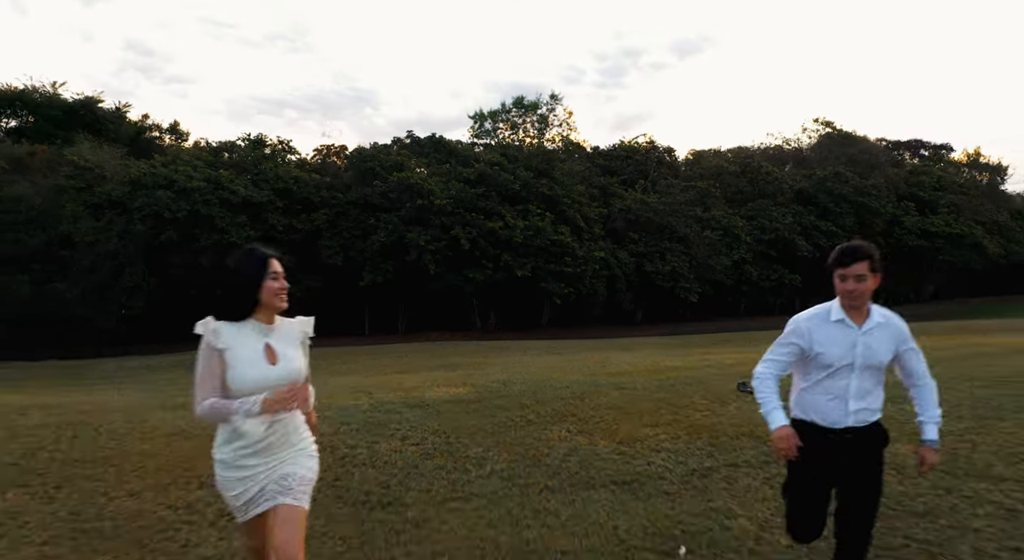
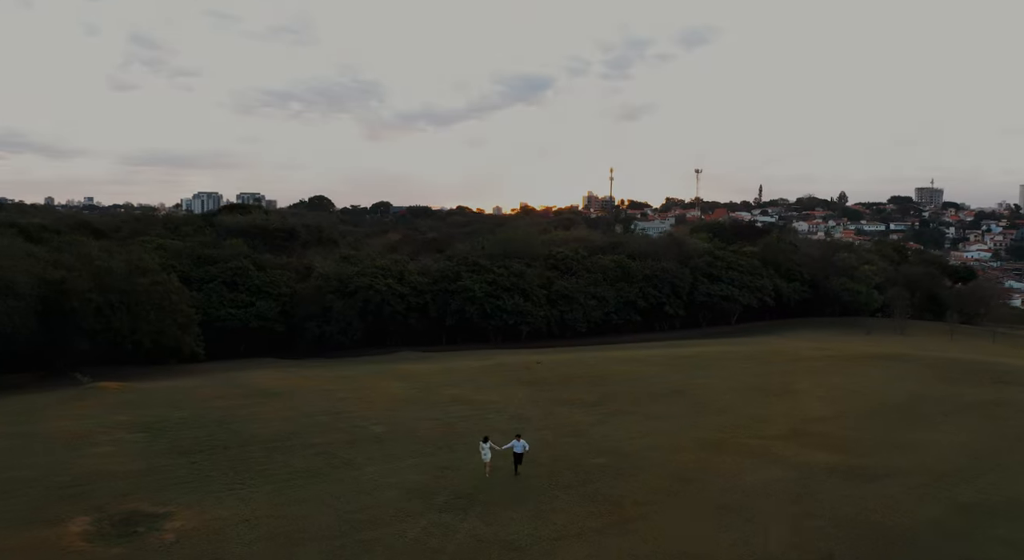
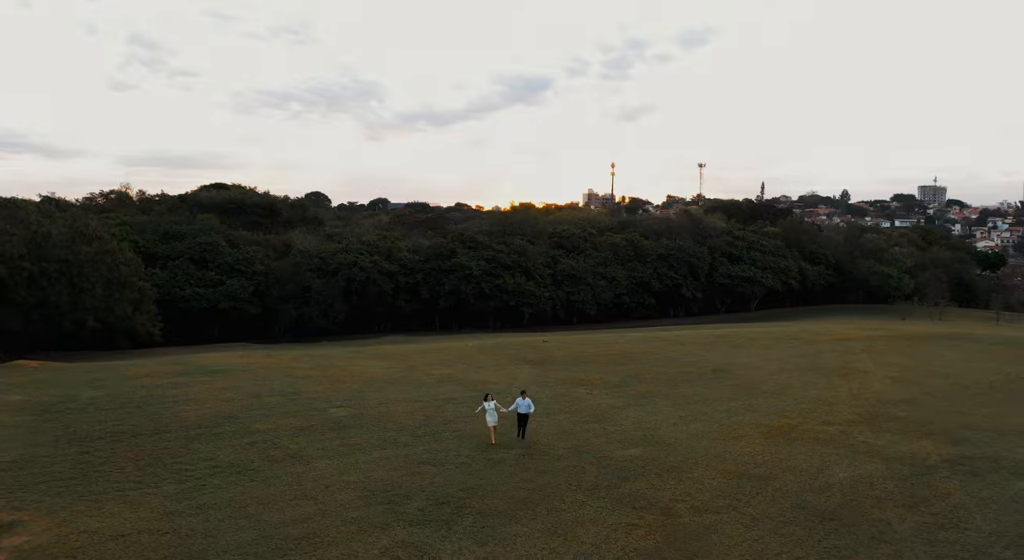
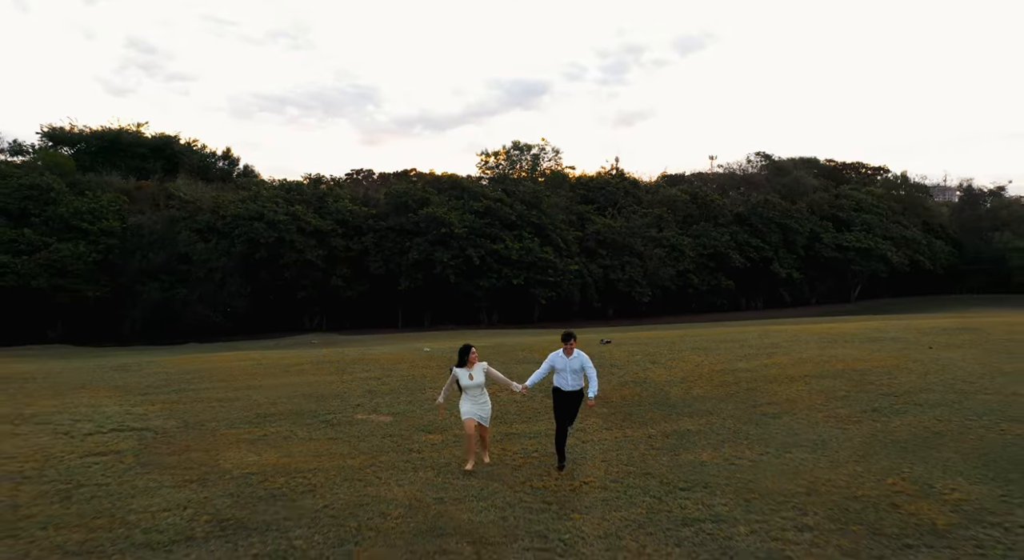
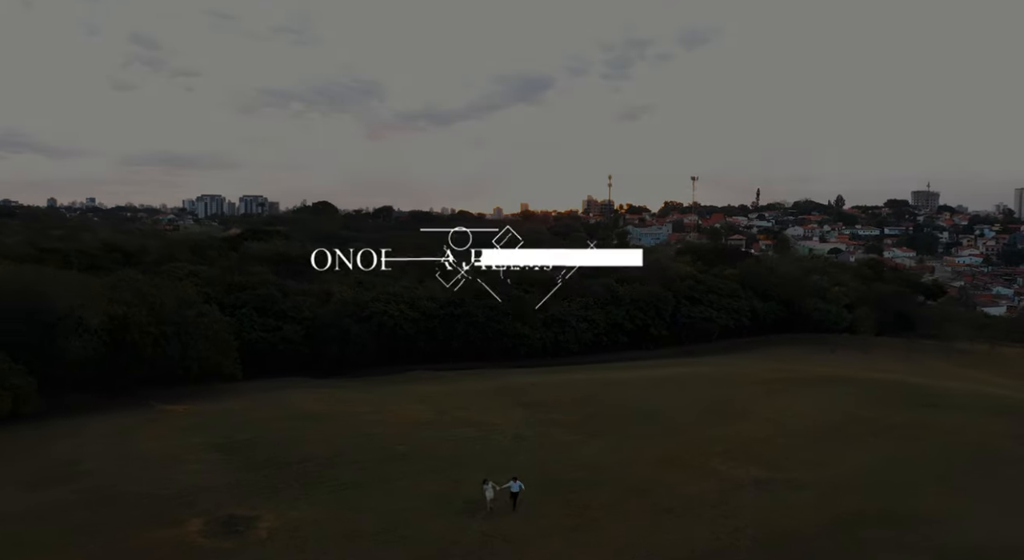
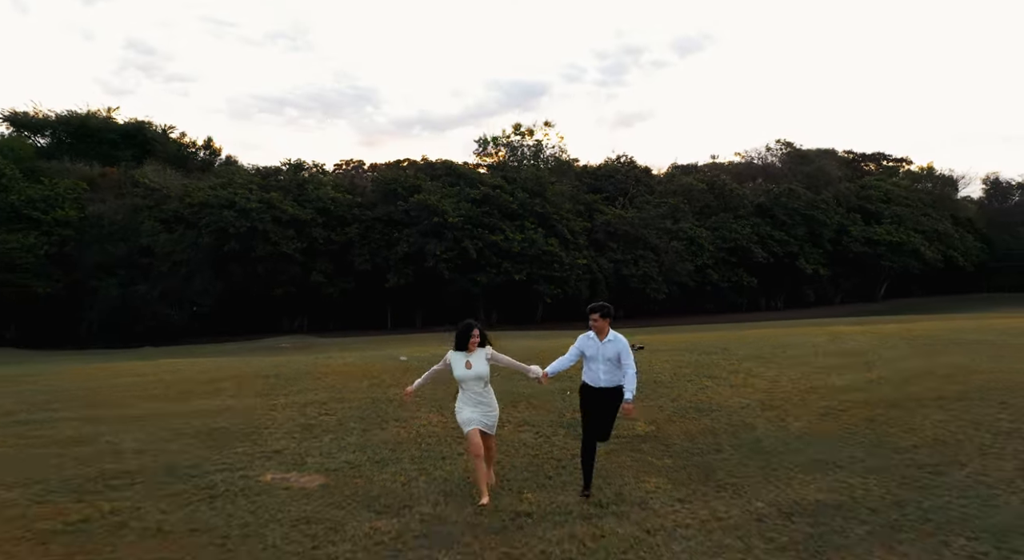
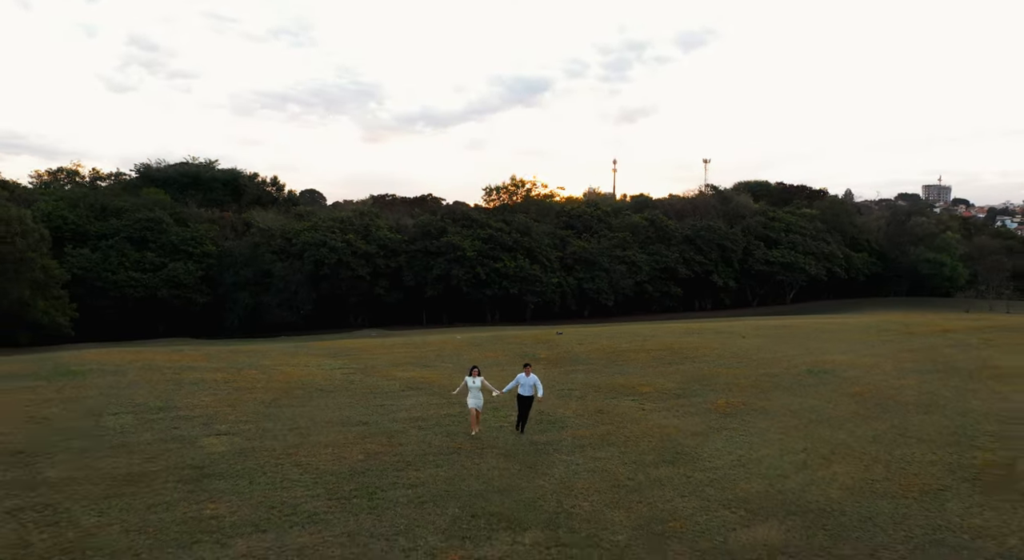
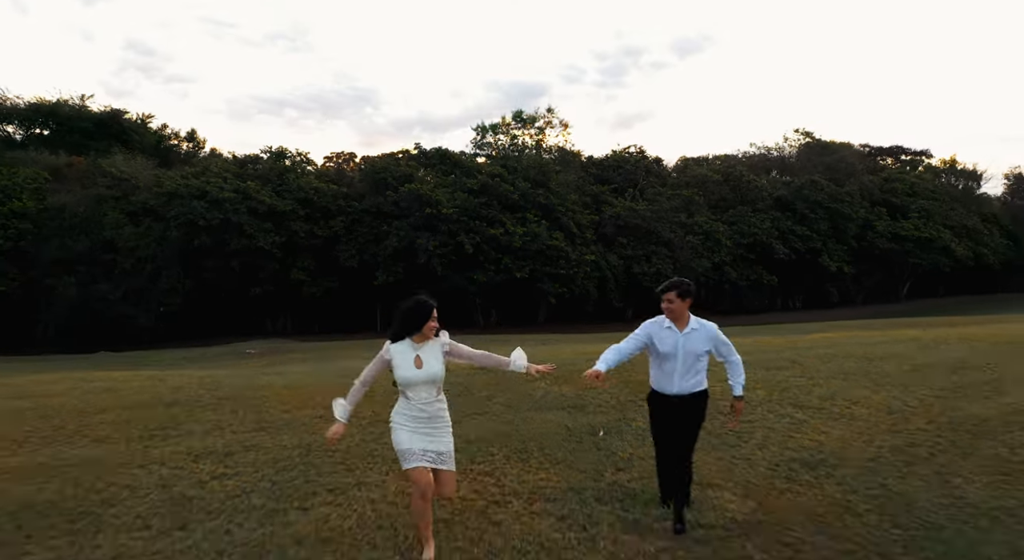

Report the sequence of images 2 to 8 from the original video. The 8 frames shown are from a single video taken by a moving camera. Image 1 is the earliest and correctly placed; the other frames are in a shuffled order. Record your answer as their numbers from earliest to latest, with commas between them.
8, 6, 4, 7, 3, 2, 5
